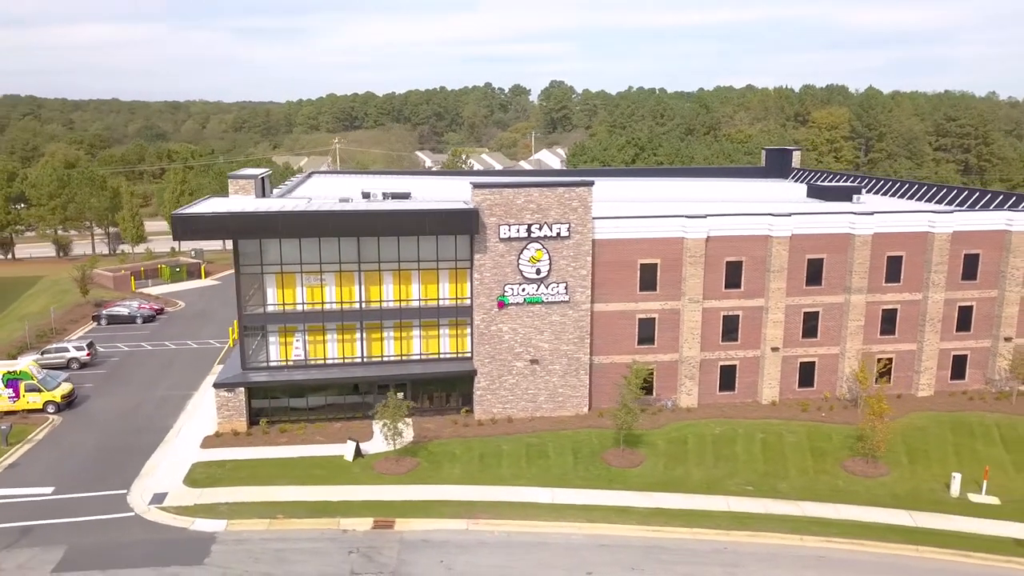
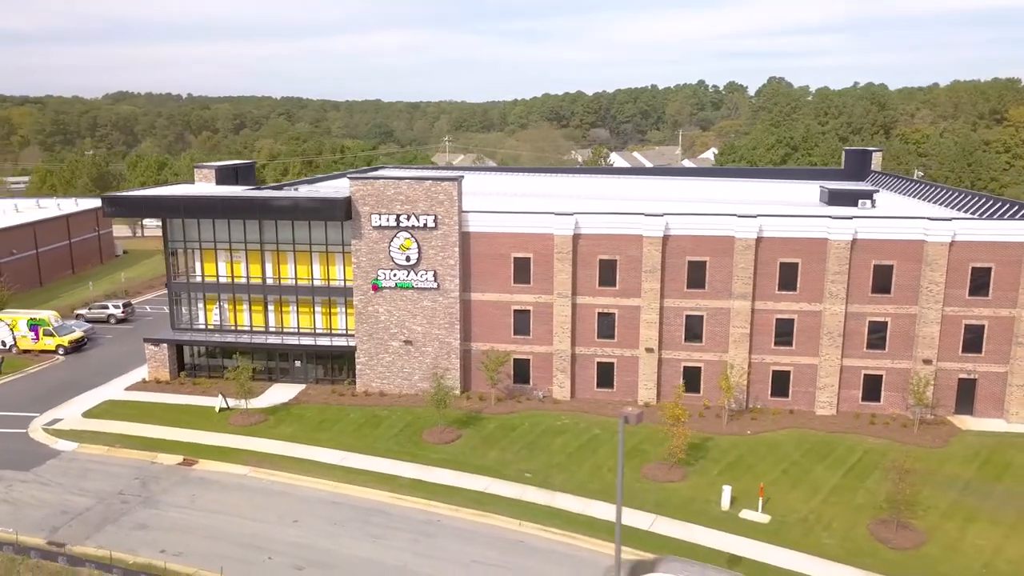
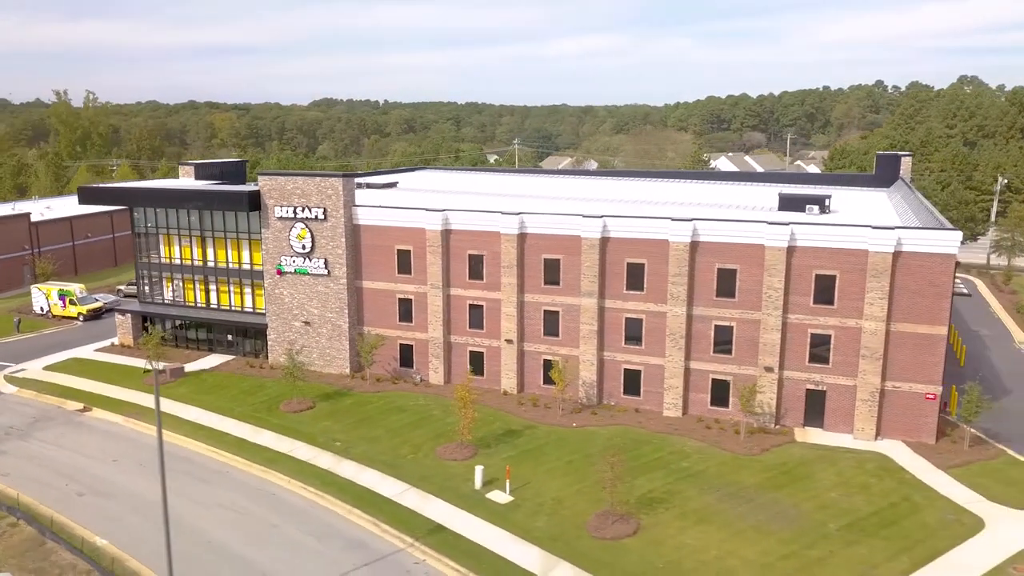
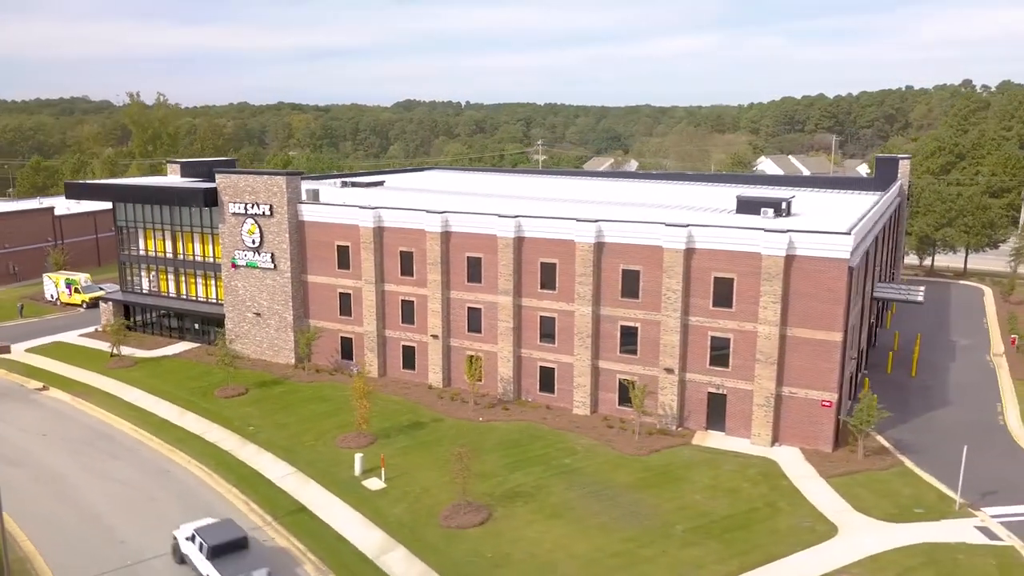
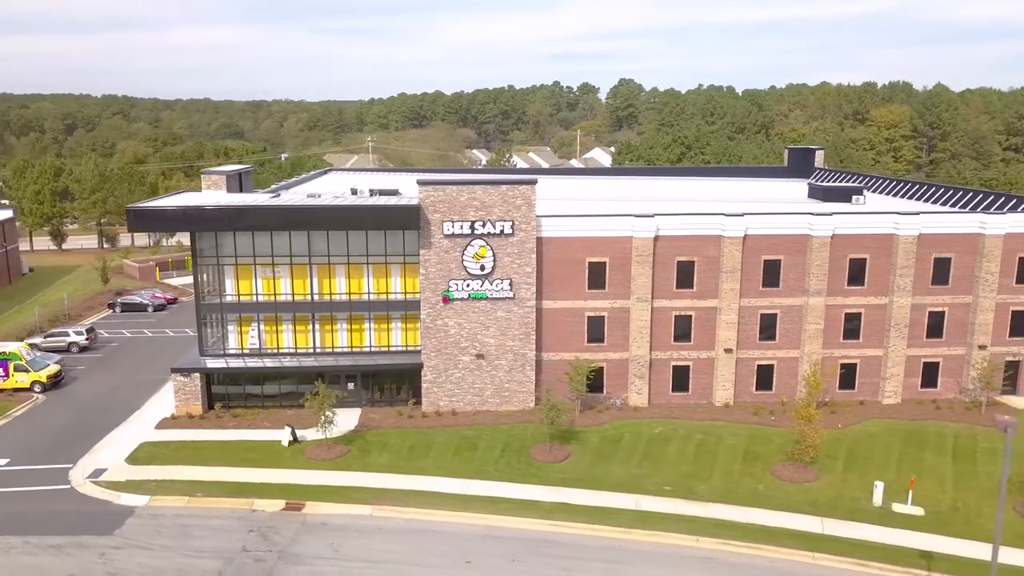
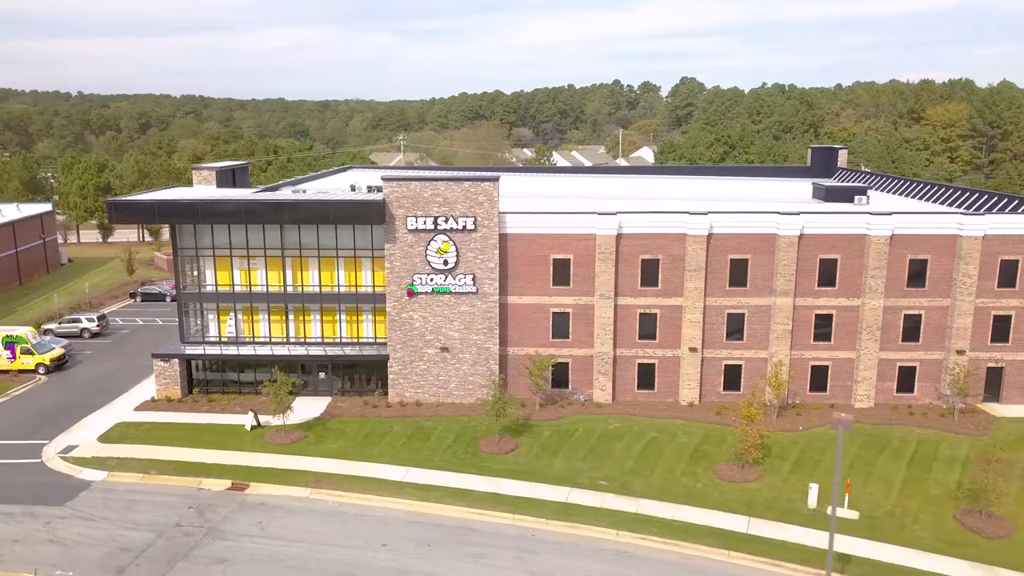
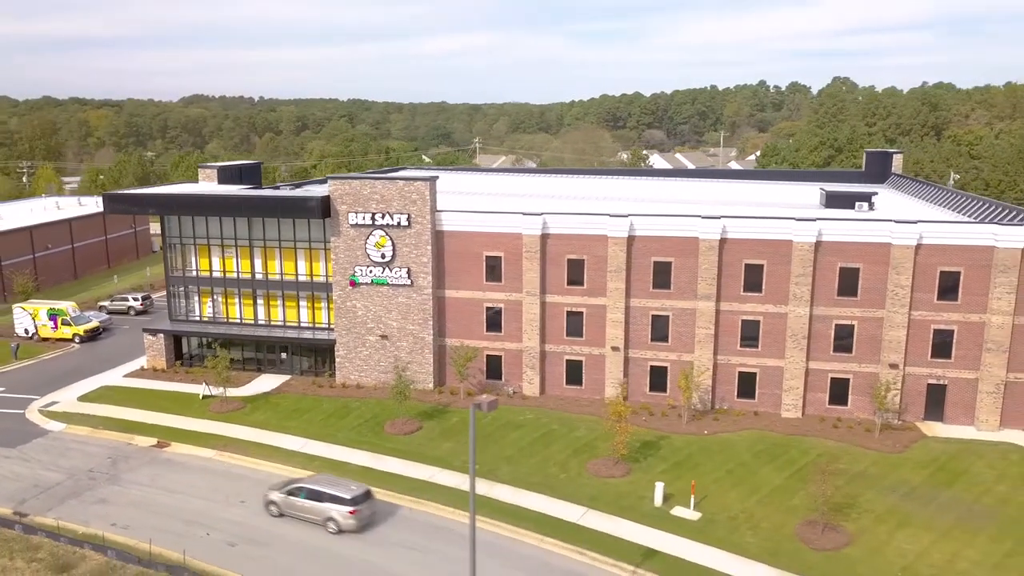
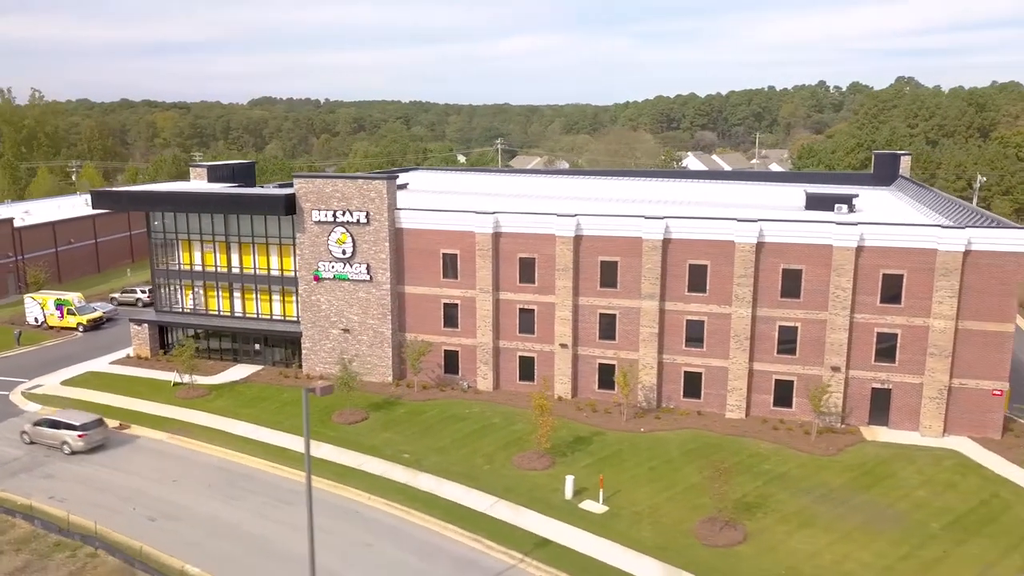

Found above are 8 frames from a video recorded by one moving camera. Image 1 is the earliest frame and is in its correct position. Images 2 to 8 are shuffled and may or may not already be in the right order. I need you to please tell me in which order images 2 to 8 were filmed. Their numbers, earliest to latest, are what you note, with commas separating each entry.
5, 6, 2, 7, 8, 3, 4
